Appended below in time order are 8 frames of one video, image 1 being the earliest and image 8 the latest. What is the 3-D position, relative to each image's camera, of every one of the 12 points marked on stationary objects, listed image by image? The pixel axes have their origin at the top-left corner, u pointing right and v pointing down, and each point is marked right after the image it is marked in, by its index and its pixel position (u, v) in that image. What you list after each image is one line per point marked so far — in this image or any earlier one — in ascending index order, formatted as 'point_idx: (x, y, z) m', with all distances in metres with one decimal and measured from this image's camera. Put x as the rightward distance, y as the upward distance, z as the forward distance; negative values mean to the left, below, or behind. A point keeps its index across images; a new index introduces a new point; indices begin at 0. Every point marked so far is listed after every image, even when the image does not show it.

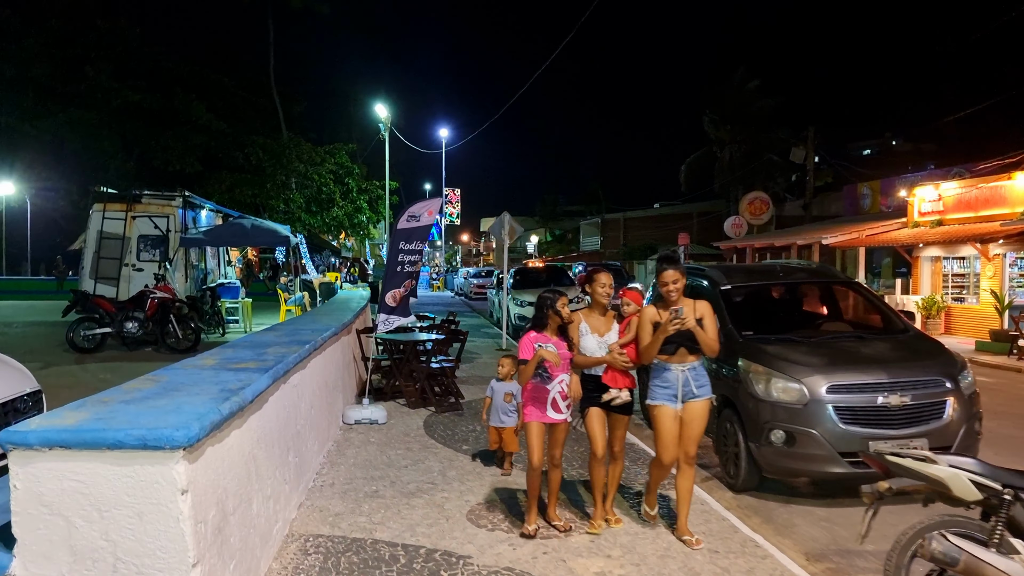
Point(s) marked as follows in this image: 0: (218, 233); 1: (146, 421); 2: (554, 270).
0: (-5.2, +1.0, +15.3) m
1: (-1.3, -0.5, +3.0) m
2: (+0.9, +0.4, +19.4) m
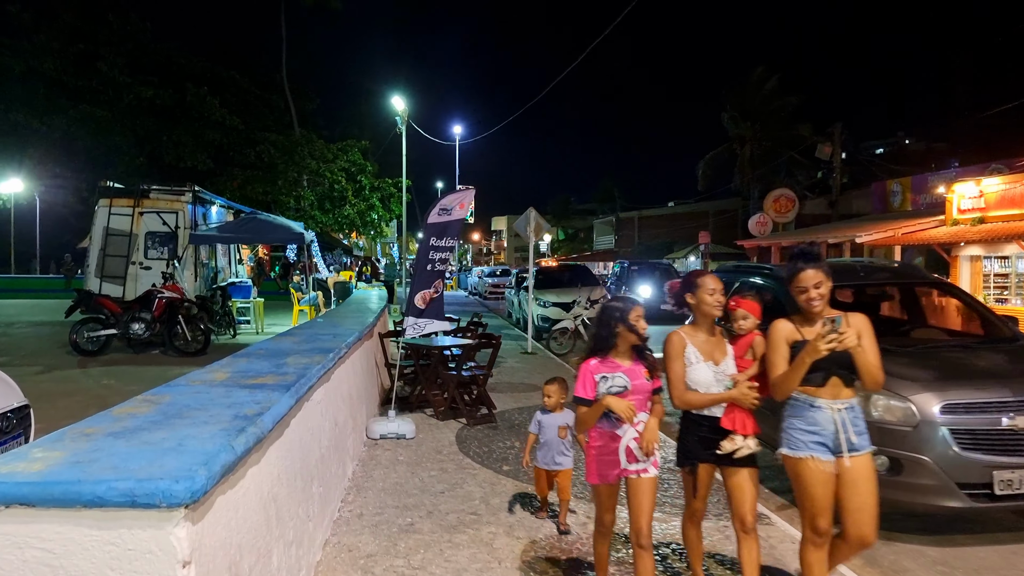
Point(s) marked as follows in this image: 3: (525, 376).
0: (-4.8, +1.1, +14.6) m
1: (-1.0, -0.5, +2.3) m
2: (+1.4, +0.4, +18.6) m
3: (+0.2, -1.1, +11.1) m
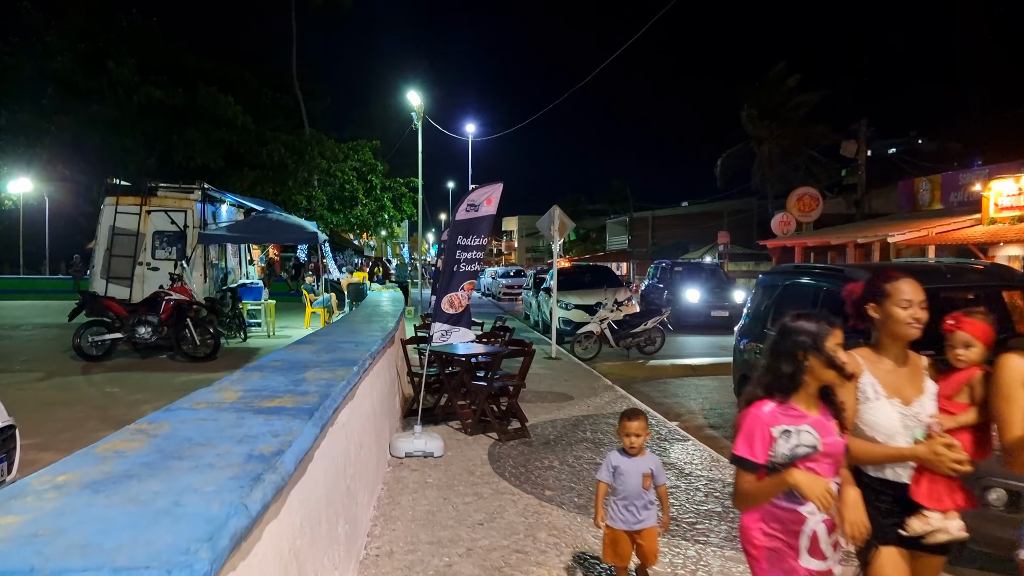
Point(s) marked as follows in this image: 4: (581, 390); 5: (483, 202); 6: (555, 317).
0: (-4.4, +1.0, +14.0) m
1: (-0.8, -0.5, +1.7) m
2: (+1.8, +0.4, +18.0) m
3: (+0.5, -1.2, +10.5) m
4: (+0.8, -1.2, +9.9) m
5: (-0.2, +0.7, +6.7) m
6: (+0.8, -0.5, +14.7) m
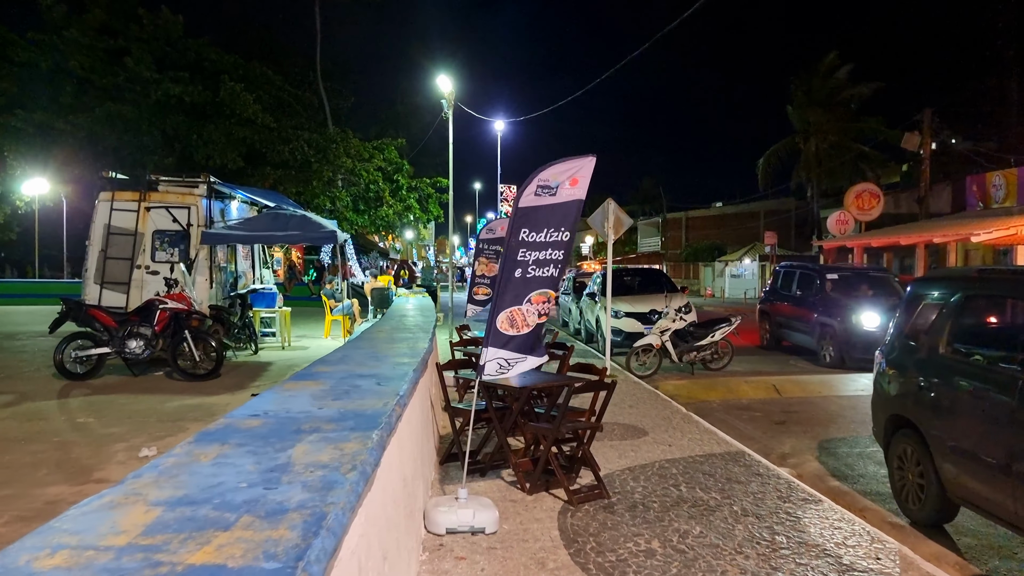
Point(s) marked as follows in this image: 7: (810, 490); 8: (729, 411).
0: (-3.8, +0.9, +12.4) m
1: (-0.5, -0.5, -0.1) m
2: (+2.6, +0.3, +16.2) m
3: (+1.1, -1.2, +8.7) m
4: (+1.3, -1.2, +8.1) m
5: (+0.3, +0.6, +5.0) m
6: (+1.4, -0.6, +12.9) m
7: (+2.0, -1.3, +5.7) m
8: (+2.3, -1.3, +9.2) m
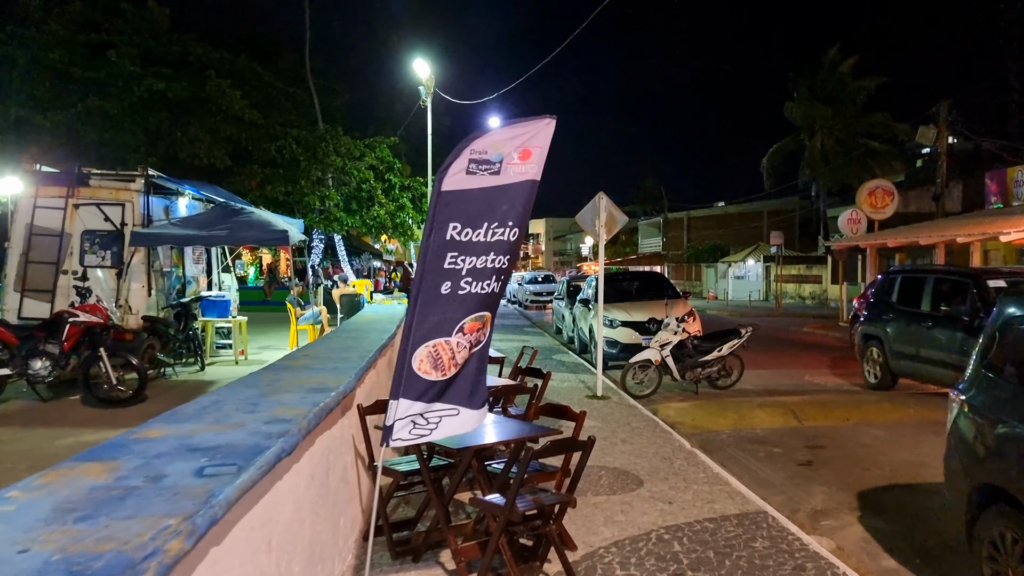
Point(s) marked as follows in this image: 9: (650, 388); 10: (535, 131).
0: (-4.0, +0.8, +10.9) m
1: (-0.8, -0.6, -1.6) m
2: (+2.3, +0.2, +14.7) m
3: (+0.8, -1.3, +7.2) m
4: (+1.0, -1.3, +6.6) m
5: (0.0, +0.5, +3.4) m
6: (+1.2, -0.7, +11.4) m
7: (+1.7, -1.4, +4.2) m
8: (+2.0, -1.4, +7.7) m
9: (+1.7, -1.2, +10.5) m
10: (+0.1, +0.6, +3.4) m
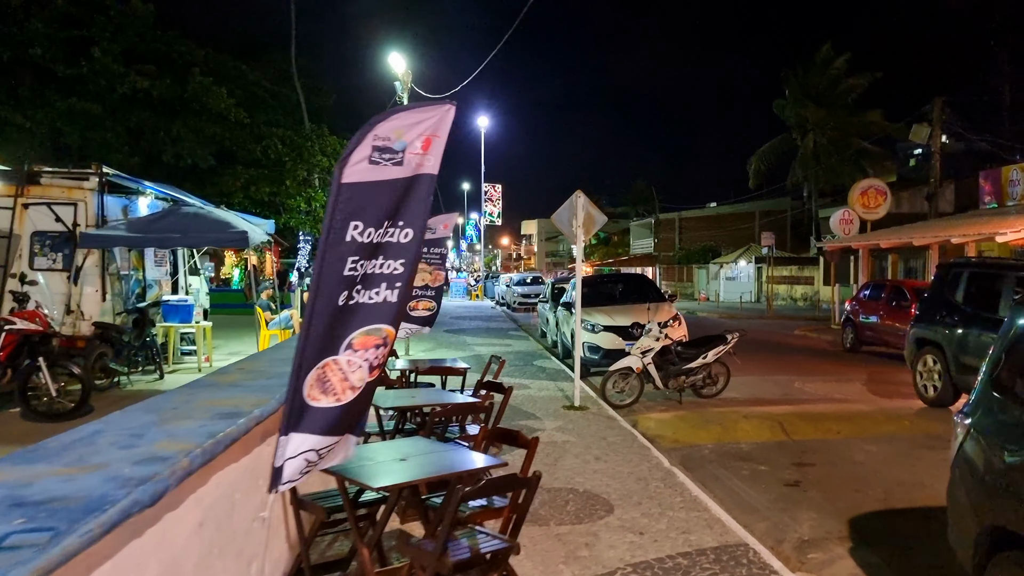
0: (-4.4, +0.8, +10.3) m
1: (-1.0, -0.7, -2.2) m
2: (+2.0, +0.1, +14.1) m
3: (+0.5, -1.4, +6.6) m
4: (+0.8, -1.4, +6.1) m
5: (-0.3, +0.5, +2.9) m
6: (+0.9, -0.7, +10.9) m
7: (+1.5, -1.5, +3.7) m
8: (+1.8, -1.4, +7.1) m
9: (+1.4, -1.3, +9.9) m
10: (-0.2, +0.6, +2.9) m
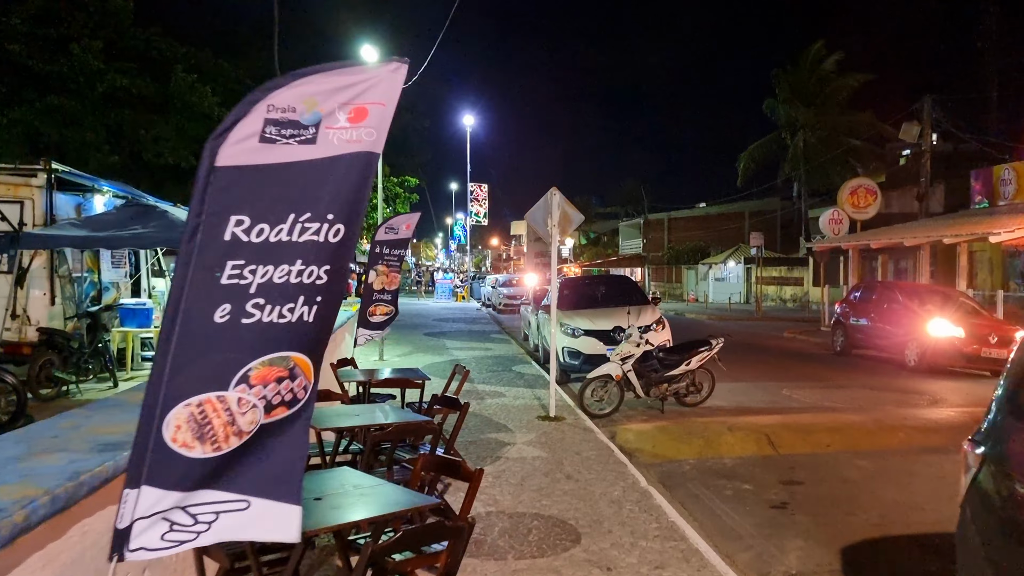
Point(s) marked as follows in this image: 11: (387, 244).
0: (-4.7, +0.8, +9.7) m
1: (-1.1, -0.7, -2.7) m
2: (+1.6, +0.1, +13.6) m
3: (+0.2, -1.4, +6.1) m
4: (+0.5, -1.4, +5.5) m
5: (-0.5, +0.5, +2.3) m
6: (+0.5, -0.7, +10.3) m
7: (+1.2, -1.5, +3.1) m
8: (+1.5, -1.5, +6.6) m
9: (+1.1, -1.3, +9.4) m
10: (-0.4, +0.6, +2.3) m
11: (-1.3, +0.5, +9.0) m
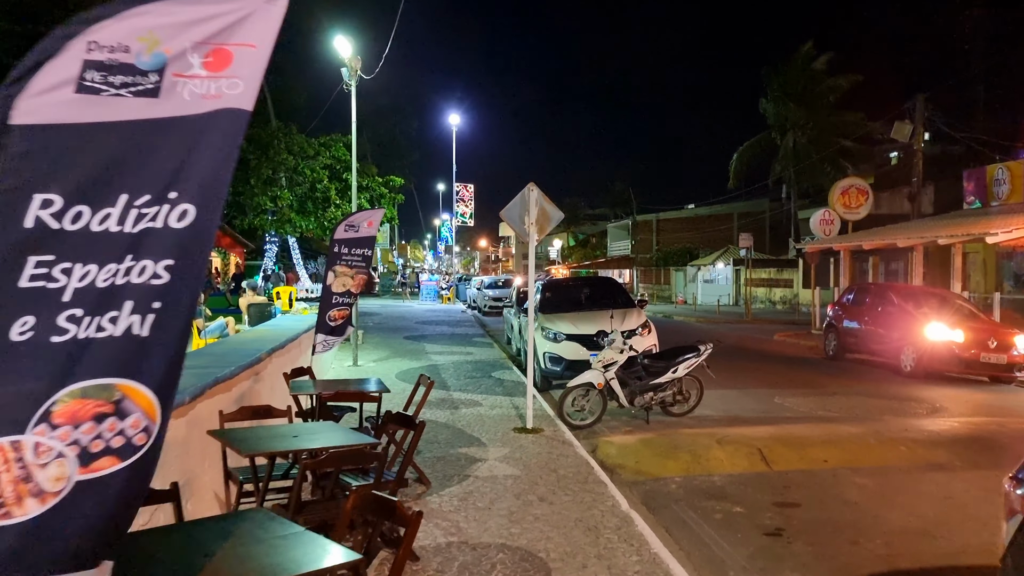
0: (-4.9, +0.7, +9.1) m
1: (-1.2, -0.7, -3.3) m
2: (+1.3, 0.0, +13.0) m
3: (0.0, -1.4, +5.5) m
4: (+0.3, -1.4, +4.9) m
5: (-0.7, +0.4, +1.7) m
6: (+0.3, -0.8, +9.7) m
7: (+1.1, -1.5, +2.6) m
8: (+1.3, -1.5, +6.0) m
9: (+0.8, -1.3, +8.8) m
10: (-0.6, +0.5, +1.8) m
11: (-1.6, +0.4, +8.4) m
